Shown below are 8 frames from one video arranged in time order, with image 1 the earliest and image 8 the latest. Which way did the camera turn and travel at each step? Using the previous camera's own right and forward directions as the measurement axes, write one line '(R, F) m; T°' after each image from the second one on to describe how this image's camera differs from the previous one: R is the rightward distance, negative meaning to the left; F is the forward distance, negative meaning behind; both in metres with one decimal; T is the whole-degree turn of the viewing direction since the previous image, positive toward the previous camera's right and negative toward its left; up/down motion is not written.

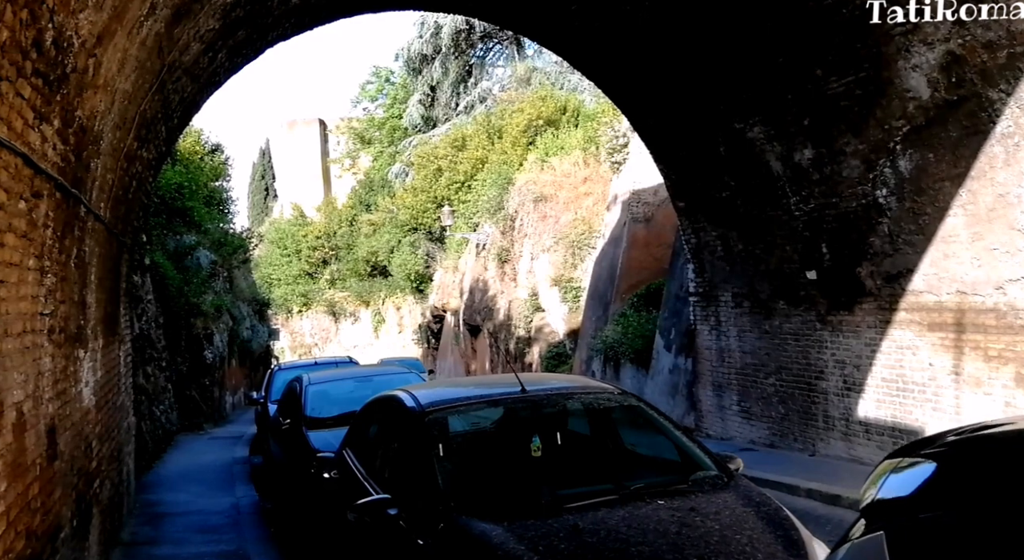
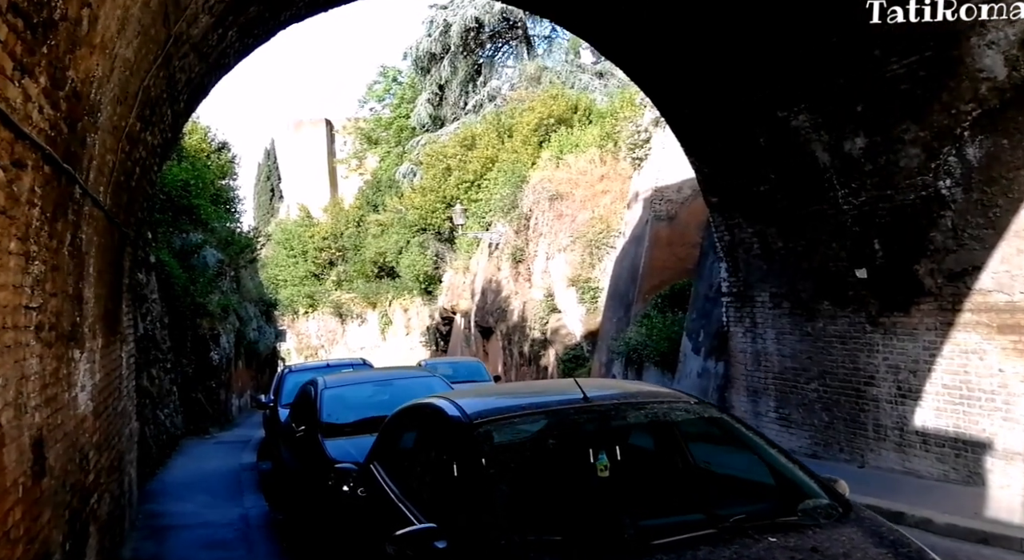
(-0.2, +0.5) m; 0°
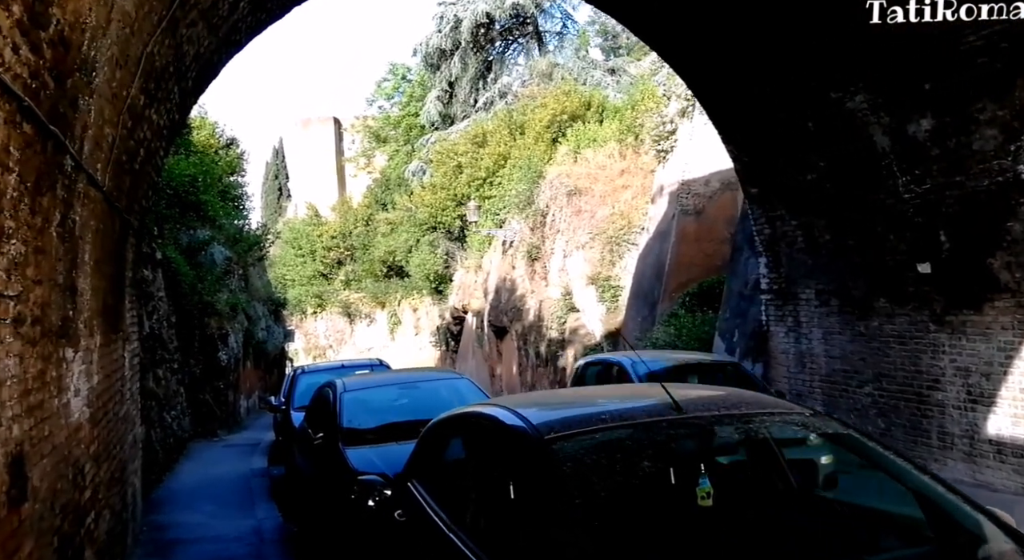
(-0.3, +0.6) m; 0°
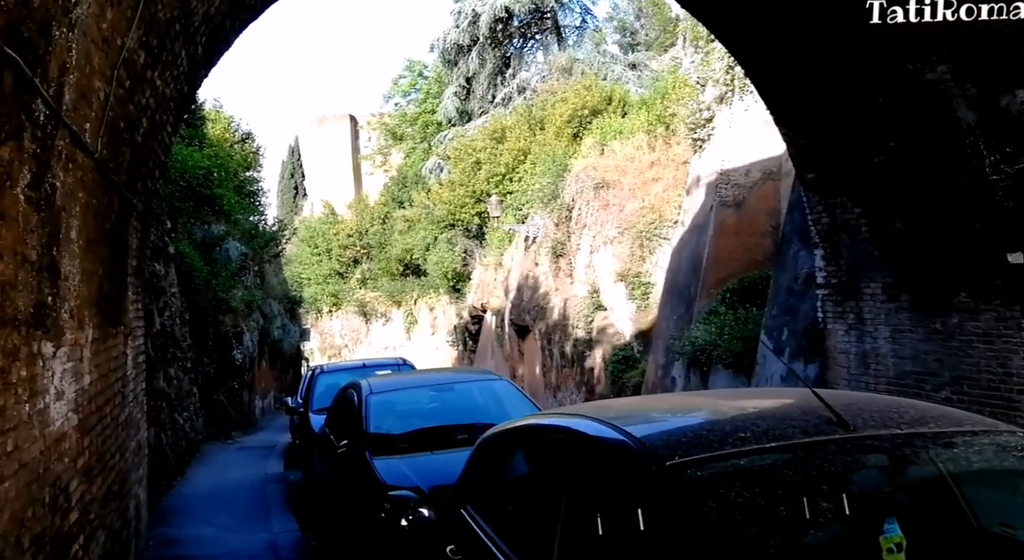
(-0.2, +0.7) m; -1°
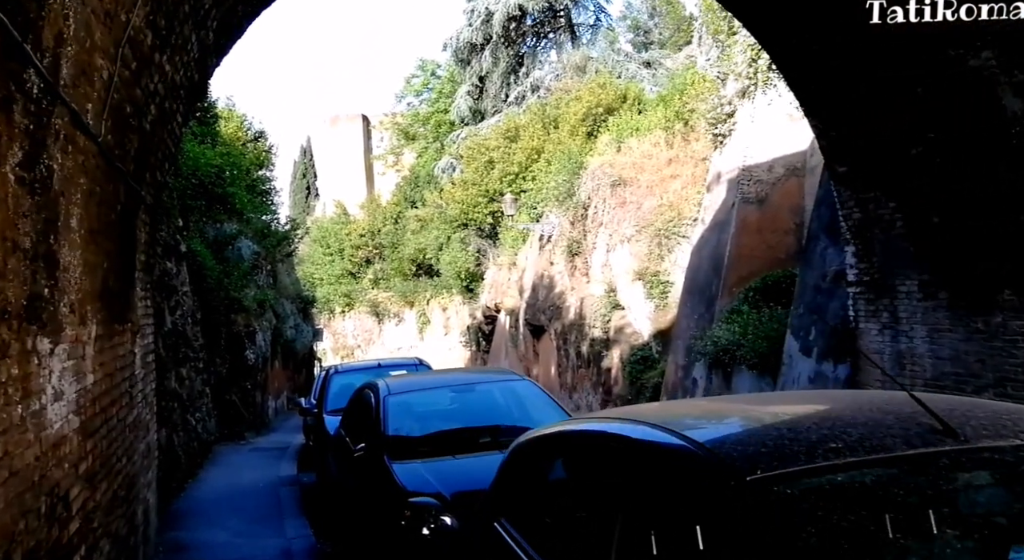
(-0.1, +0.3) m; -1°
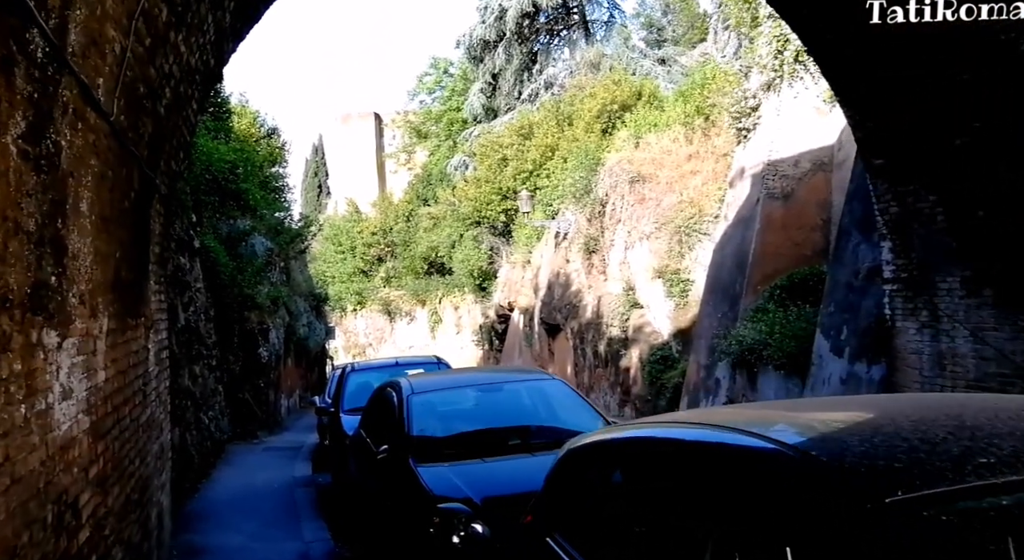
(-0.1, +0.3) m; -1°
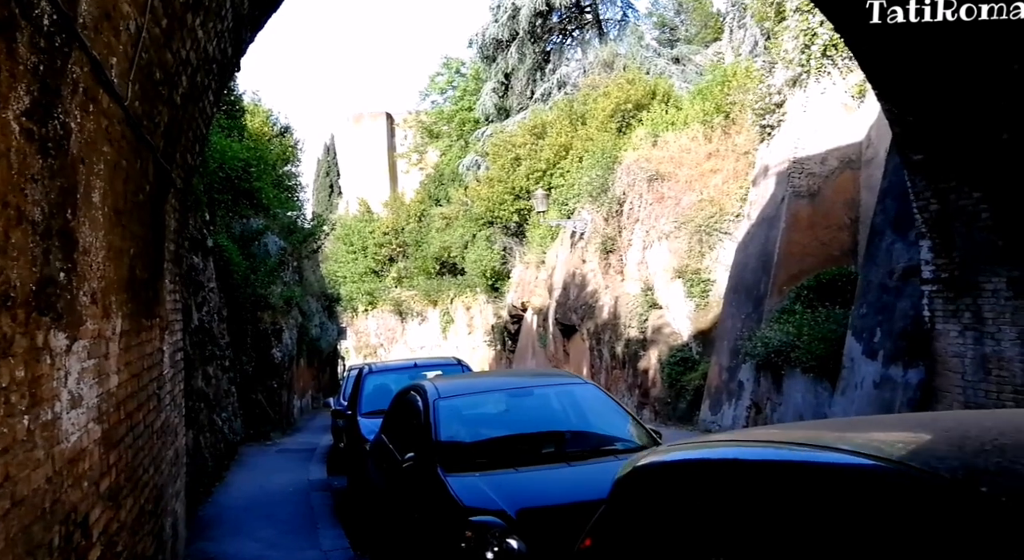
(-0.1, +0.3) m; -1°
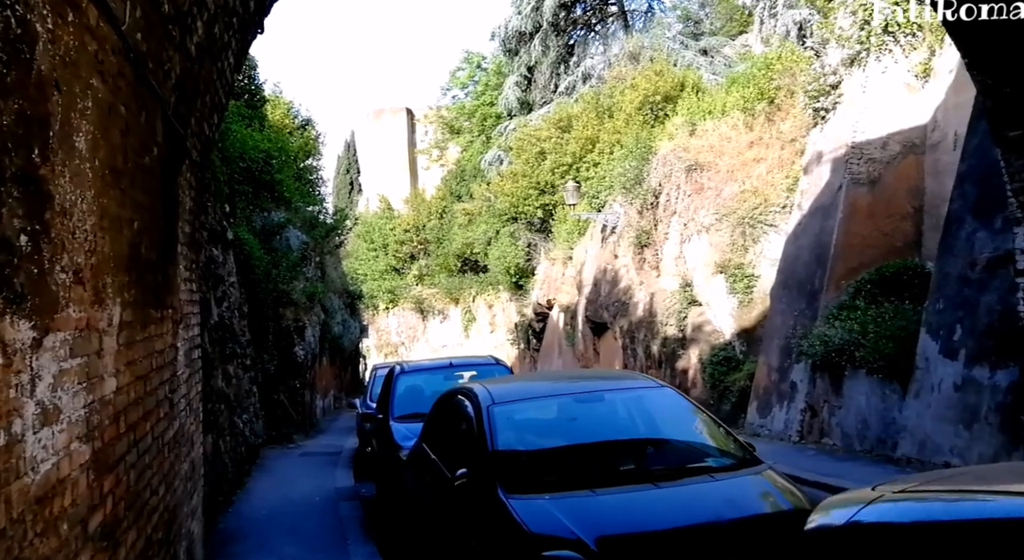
(-0.3, +0.7) m; -1°
